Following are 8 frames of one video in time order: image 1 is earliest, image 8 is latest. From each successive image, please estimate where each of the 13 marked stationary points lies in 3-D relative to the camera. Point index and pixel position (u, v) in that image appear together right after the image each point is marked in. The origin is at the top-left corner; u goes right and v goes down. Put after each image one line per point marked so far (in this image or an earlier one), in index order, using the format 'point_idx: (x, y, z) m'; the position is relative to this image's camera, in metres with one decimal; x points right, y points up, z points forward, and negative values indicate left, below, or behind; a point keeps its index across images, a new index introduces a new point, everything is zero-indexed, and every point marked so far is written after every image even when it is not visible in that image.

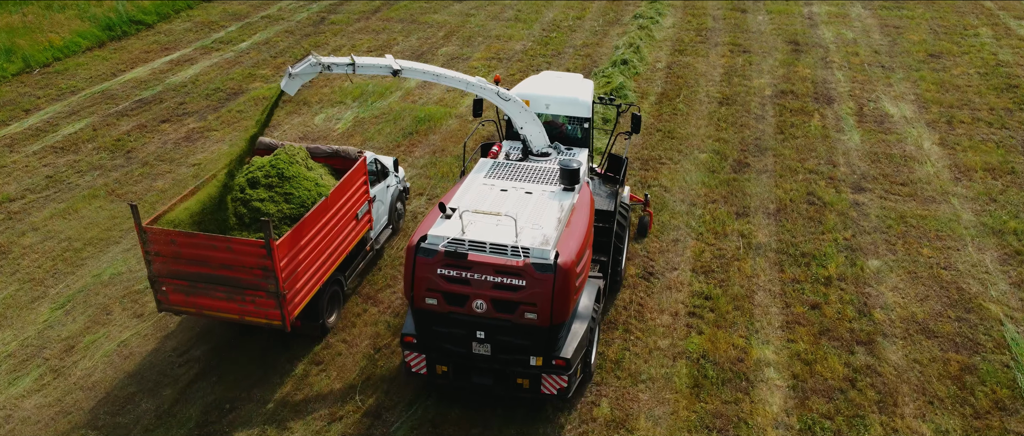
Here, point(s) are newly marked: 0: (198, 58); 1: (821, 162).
0: (-7.0, +3.6, +16.8) m
1: (+4.9, +0.9, +12.0) m
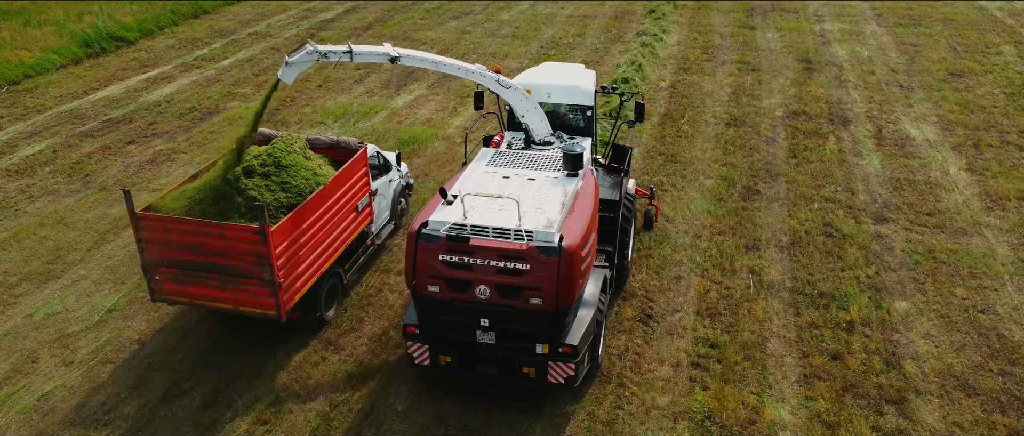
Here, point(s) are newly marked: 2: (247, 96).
0: (-7.1, +3.0, +16.0) m
1: (+4.7, +0.4, +10.9) m
2: (-5.2, +2.4, +14.8) m
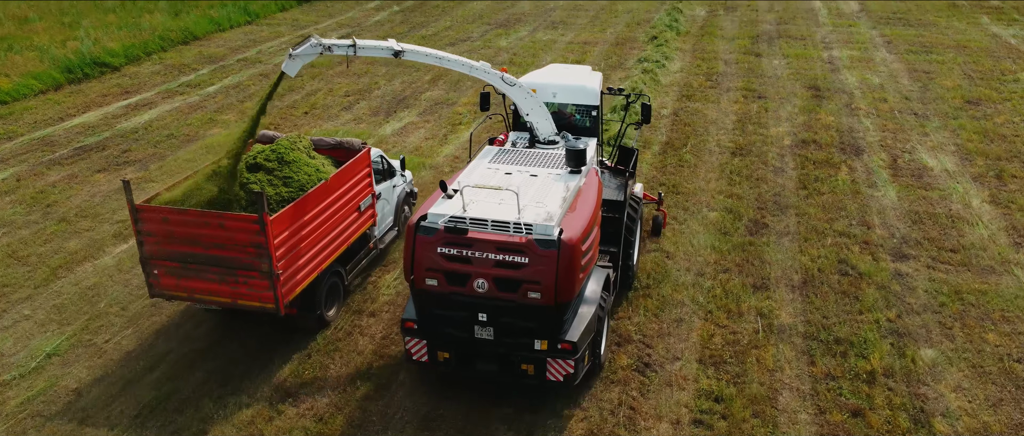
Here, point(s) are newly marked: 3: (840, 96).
0: (-7.2, +2.4, +15.4) m
1: (+4.6, -0.1, +10.1) m
2: (-5.3, +1.8, +14.2) m
3: (+6.8, +2.5, +15.7) m
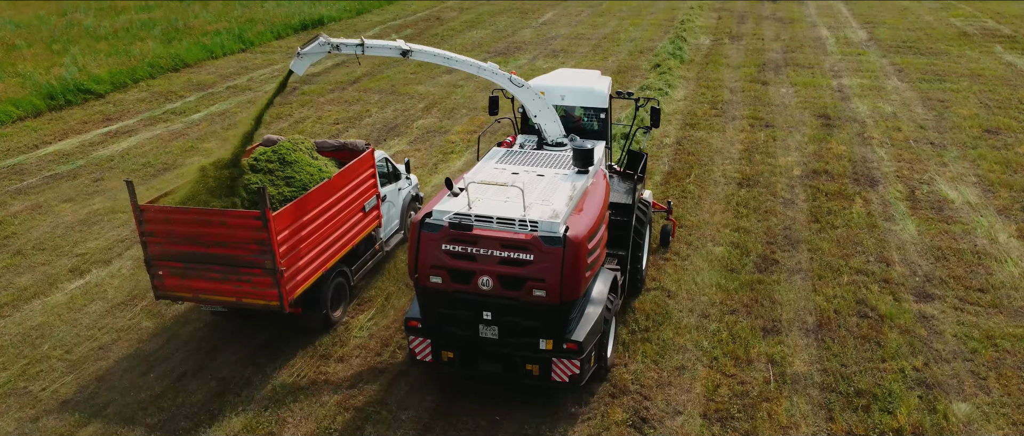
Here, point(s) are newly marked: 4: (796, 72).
0: (-7.3, +1.7, +14.8) m
1: (+4.4, -0.5, +9.3) m
2: (-5.4, +1.2, +13.6) m
3: (+6.7, +1.9, +15.0) m
4: (+7.4, +3.8, +19.6) m
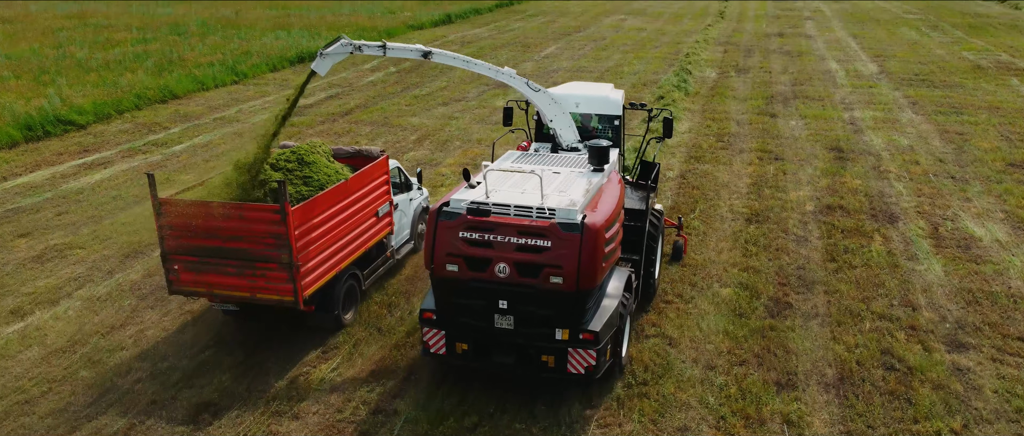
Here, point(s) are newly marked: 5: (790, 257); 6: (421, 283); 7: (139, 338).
0: (-7.4, +1.1, +14.1) m
1: (+4.3, -1.0, +8.4) m
2: (-5.5, +0.6, +12.8) m
3: (+6.6, +1.1, +14.2) m
4: (+7.3, +2.8, +18.9) m
5: (+3.6, -0.5, +9.7) m
6: (-1.1, -0.8, +8.9) m
7: (-3.8, -1.2, +7.6) m
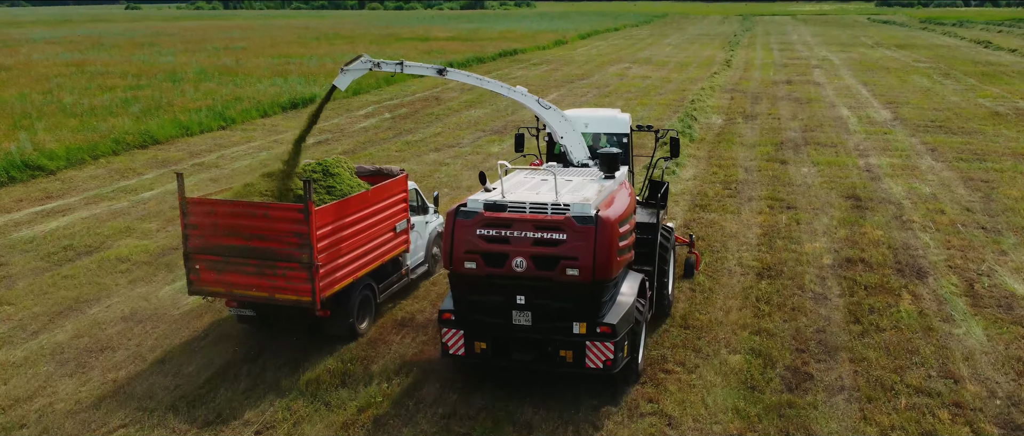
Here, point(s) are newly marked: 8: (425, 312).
0: (-7.5, +0.2, +13.1) m
1: (+4.0, -1.5, +7.2) m
2: (-5.7, -0.2, +11.8) m
3: (+6.5, +0.2, +13.1) m
4: (+7.2, +1.6, +17.9) m
5: (+3.3, -1.1, +8.5) m
6: (-1.3, -1.3, +7.8) m
7: (-4.0, -1.7, +6.5) m
8: (-1.0, -1.1, +8.8) m
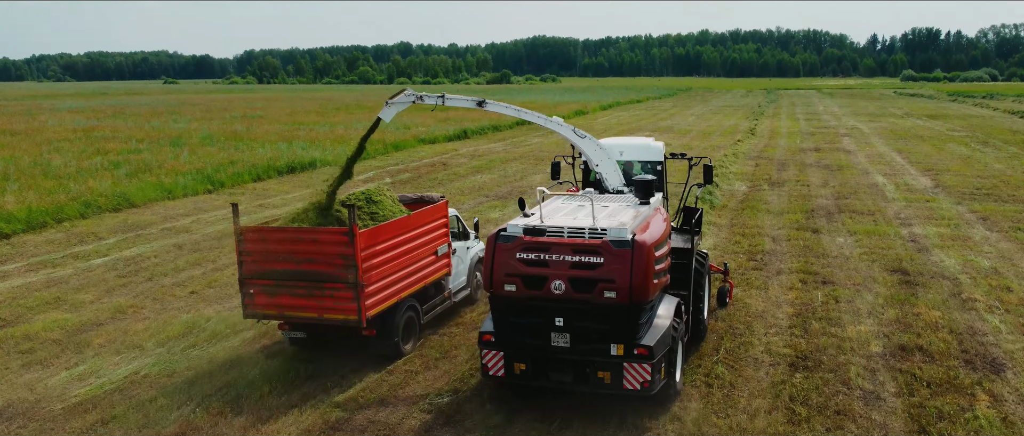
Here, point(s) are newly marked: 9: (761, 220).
0: (-7.7, -0.9, +11.7) m
1: (+3.7, -2.1, +5.3) m
2: (-5.9, -1.2, +10.3) m
3: (+6.3, -0.9, +11.1) m
4: (+7.2, 0.0, +16.0) m
5: (+3.0, -1.8, +6.6) m
6: (-1.7, -1.9, +6.0) m
7: (-4.4, -2.1, +4.8) m
8: (-1.3, -1.8, +7.0) m
9: (+5.3, 0.0, +16.1) m
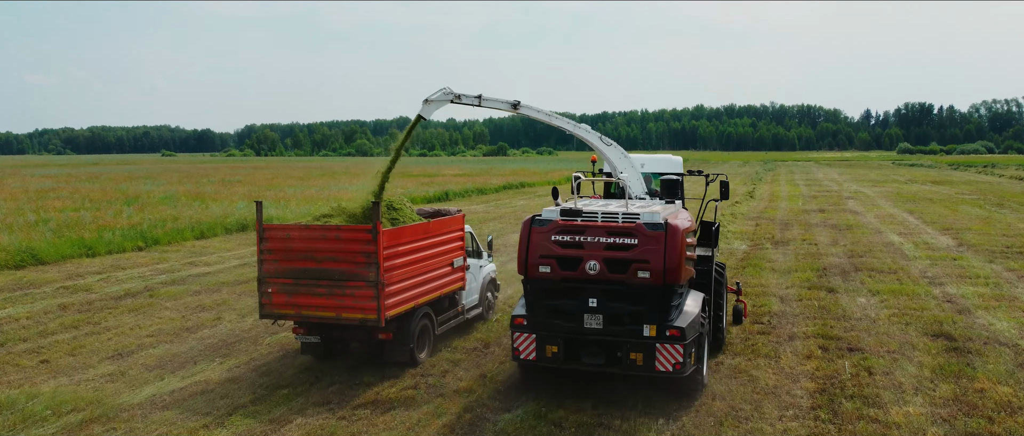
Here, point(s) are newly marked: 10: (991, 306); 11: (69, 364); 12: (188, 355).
0: (-8.3, -1.5, +9.3) m
1: (+3.0, -2.1, +2.8) m
2: (-6.6, -1.7, +7.9) m
3: (+5.6, -1.5, +8.8) m
4: (+6.6, -1.1, +13.7) m
5: (+2.4, -1.9, +4.2) m
6: (-2.3, -2.0, +3.6) m
7: (-5.1, -2.1, +2.3) m
8: (-2.0, -1.9, +4.6) m
9: (+4.6, -1.1, +13.8) m
10: (+7.1, -1.3, +11.2) m
11: (-4.9, -1.6, +8.4) m
12: (-3.7, -1.6, +8.8) m
